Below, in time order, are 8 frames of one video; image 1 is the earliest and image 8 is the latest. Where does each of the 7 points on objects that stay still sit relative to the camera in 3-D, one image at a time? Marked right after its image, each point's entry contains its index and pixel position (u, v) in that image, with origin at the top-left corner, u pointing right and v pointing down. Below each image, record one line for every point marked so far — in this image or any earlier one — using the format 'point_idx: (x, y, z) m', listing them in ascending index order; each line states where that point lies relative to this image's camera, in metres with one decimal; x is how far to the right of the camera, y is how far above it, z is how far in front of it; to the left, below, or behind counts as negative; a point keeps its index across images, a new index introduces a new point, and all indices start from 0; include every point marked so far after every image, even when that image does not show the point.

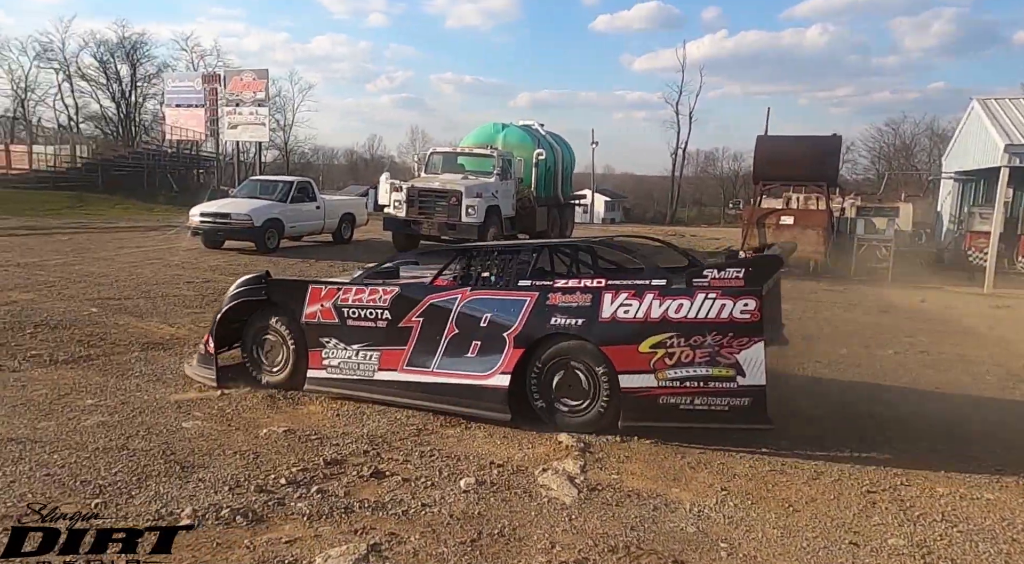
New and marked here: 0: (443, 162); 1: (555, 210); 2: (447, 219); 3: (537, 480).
0: (-1.5, +2.6, +15.5) m
1: (+1.1, +1.8, +17.7) m
2: (-1.3, +1.3, +14.2) m
3: (+0.1, -0.9, +3.2) m
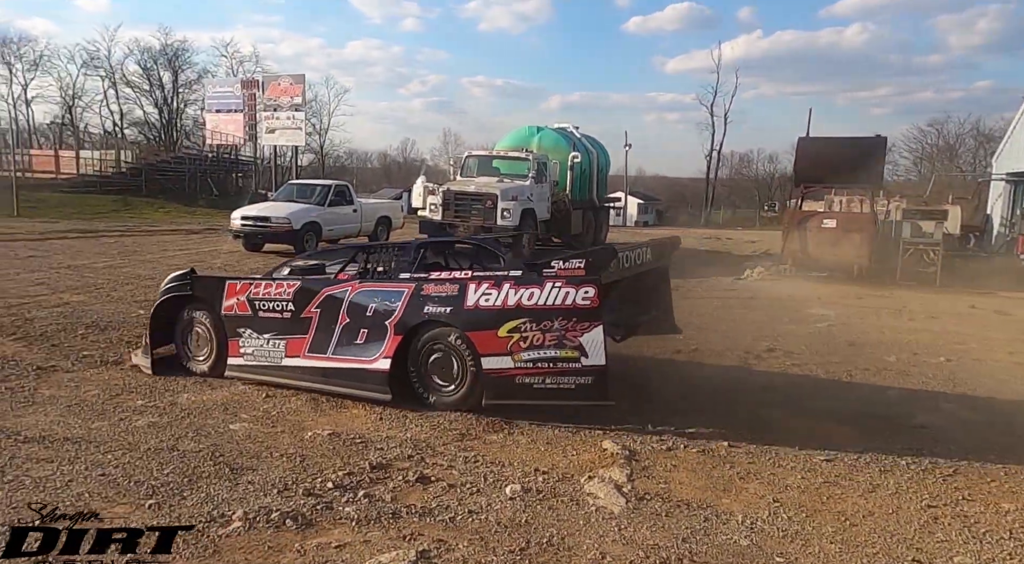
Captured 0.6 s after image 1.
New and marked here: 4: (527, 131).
0: (-0.8, +2.6, +15.6) m
1: (+1.9, +1.7, +17.6) m
2: (-0.6, +1.2, +14.2) m
3: (+0.3, -0.9, +3.2) m
4: (+0.3, +3.5, +16.4) m
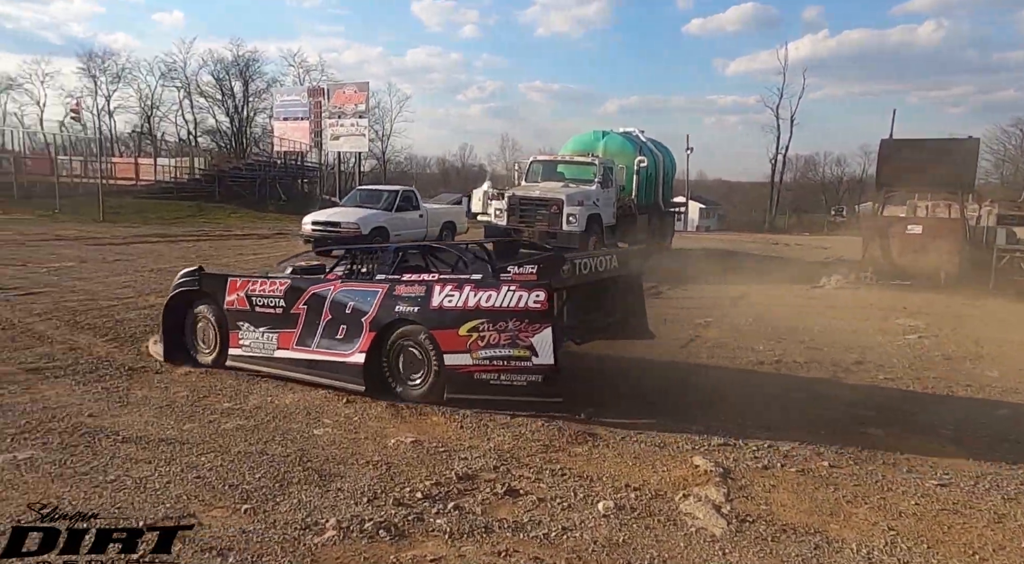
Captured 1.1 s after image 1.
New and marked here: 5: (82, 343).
0: (+0.7, +2.4, +15.5) m
1: (+3.5, +1.5, +17.4) m
2: (+0.7, +1.1, +14.2) m
3: (+0.7, -1.0, +3.1) m
4: (+1.8, +3.4, +16.3) m
5: (-4.4, -0.6, +7.3) m
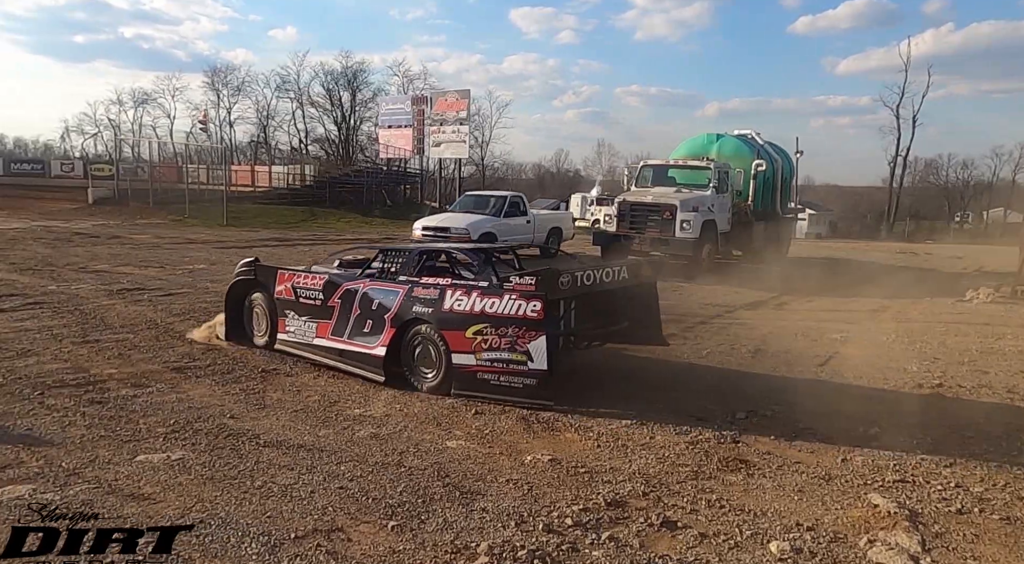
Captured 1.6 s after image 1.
0: (+3.0, +2.3, +15.1) m
1: (+6.1, +1.3, +16.5) m
2: (+2.9, +0.9, +13.7) m
3: (+1.4, -1.0, +2.7) m
4: (+4.3, +3.2, +15.7) m
5: (-3.1, -0.7, +7.6) m
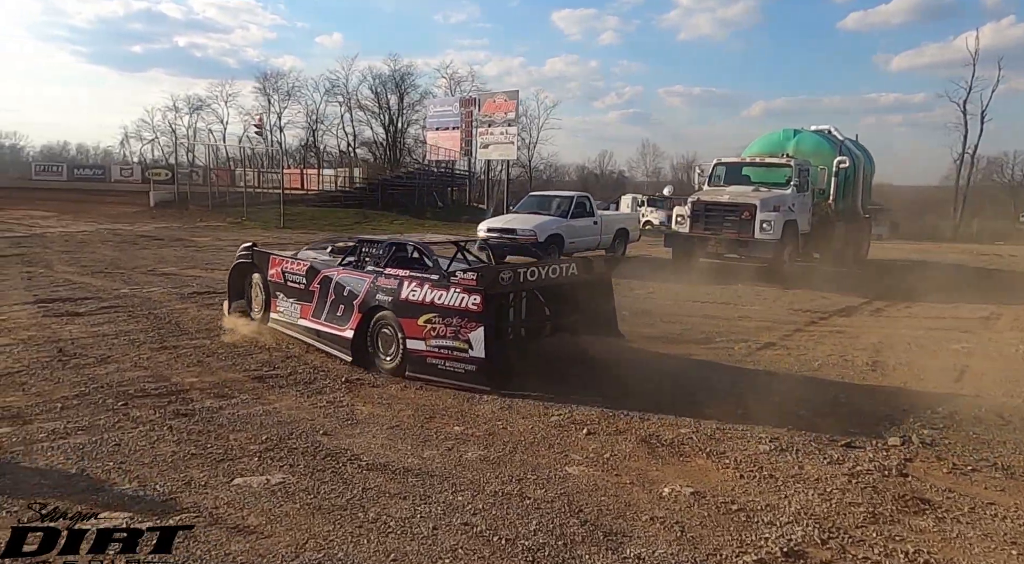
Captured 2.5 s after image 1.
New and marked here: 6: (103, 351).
0: (+4.4, +2.2, +14.4) m
1: (+7.5, +1.2, +15.7) m
2: (+4.1, +0.9, +13.1) m
3: (+2.0, -1.1, +2.2) m
4: (+5.7, +3.1, +15.0) m
5: (-2.2, -0.7, +7.3) m
6: (-4.0, -0.7, +7.0) m
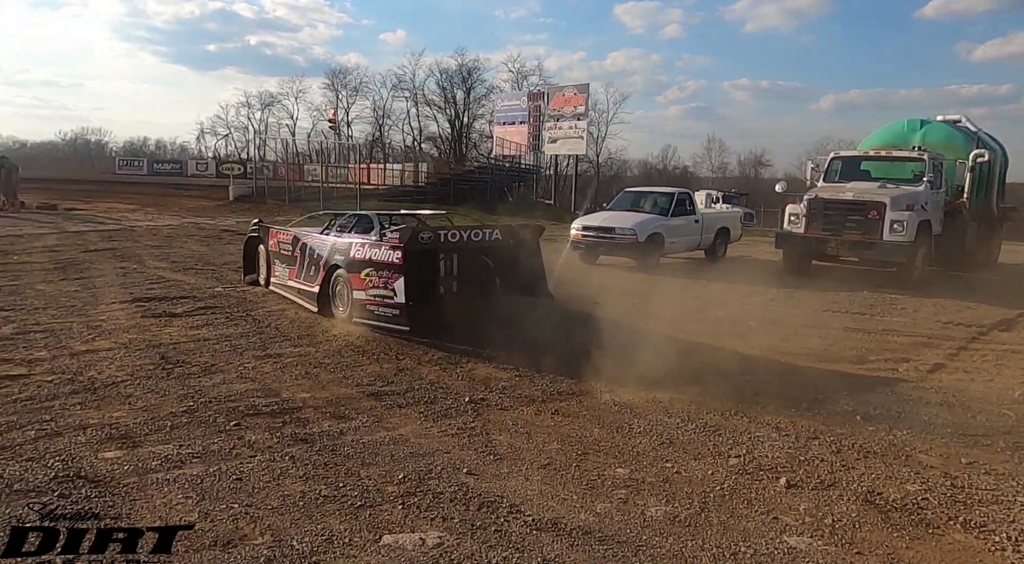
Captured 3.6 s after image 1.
0: (+6.2, +2.1, +13.2) m
1: (+9.4, +1.1, +14.2) m
2: (+5.8, +0.8, +11.9) m
3: (+2.7, -1.2, +1.3) m
4: (+7.6, +3.0, +13.6) m
5: (-1.0, -0.8, +6.7) m
6: (-2.8, -0.7, +6.5) m
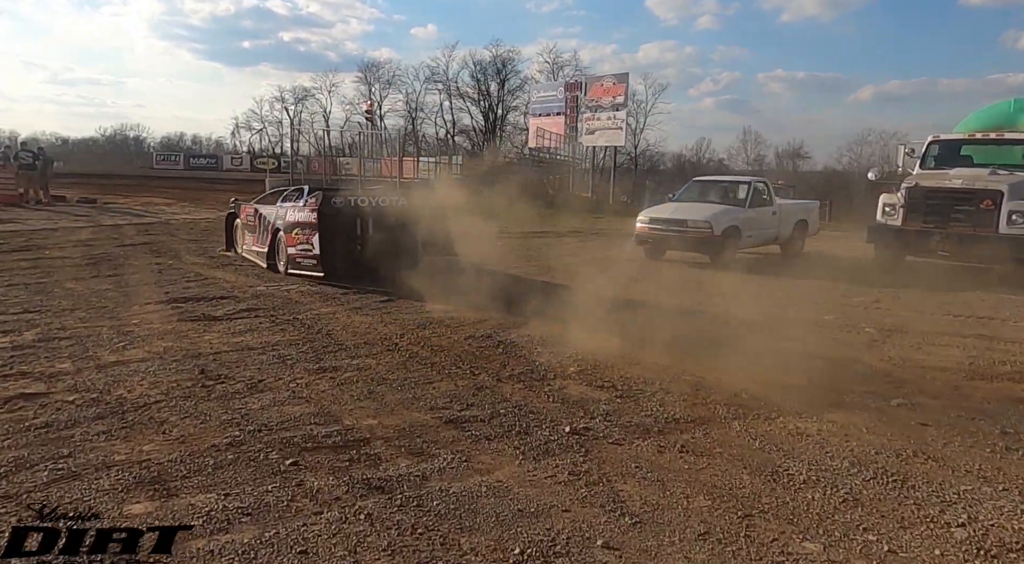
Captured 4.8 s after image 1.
0: (+7.2, +2.1, +11.9) m
1: (+10.5, +1.1, +12.7) m
2: (+6.8, +0.8, +10.6) m
3: (+3.3, -1.3, +0.1) m
4: (+8.6, +3.0, +12.2) m
5: (-0.2, -0.8, +5.7) m
6: (-2.0, -0.7, +5.6) m
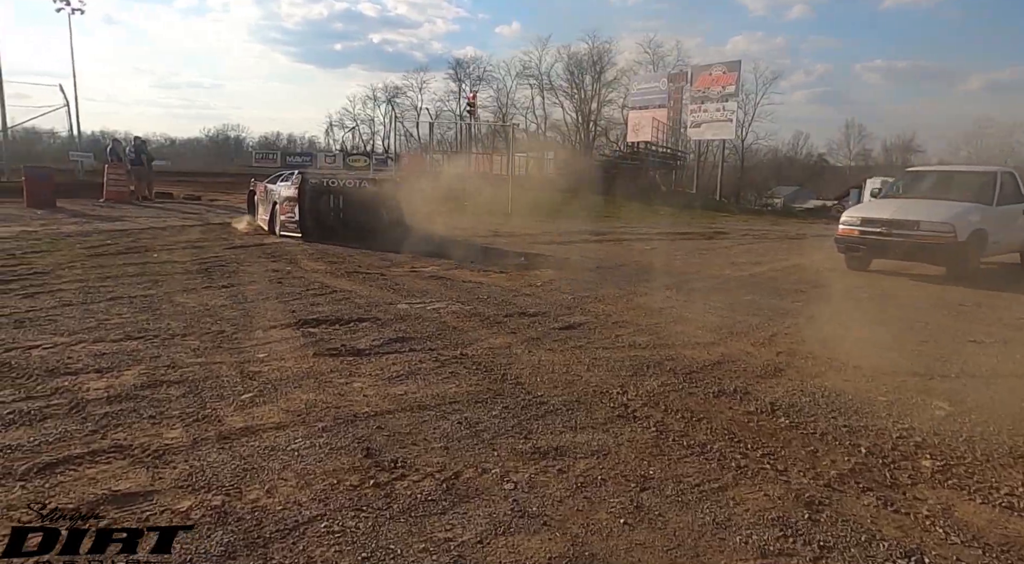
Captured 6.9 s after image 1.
0: (+9.6, +1.8, +8.8) m
1: (+13.0, +0.8, +9.3) m
2: (+9.0, +0.5, +7.6) m
3: (+4.3, -1.6, -2.4) m
4: (+11.0, +2.7, +9.0) m
5: (+1.4, -1.0, +3.6) m
6: (-0.4, -0.9, +3.7) m
